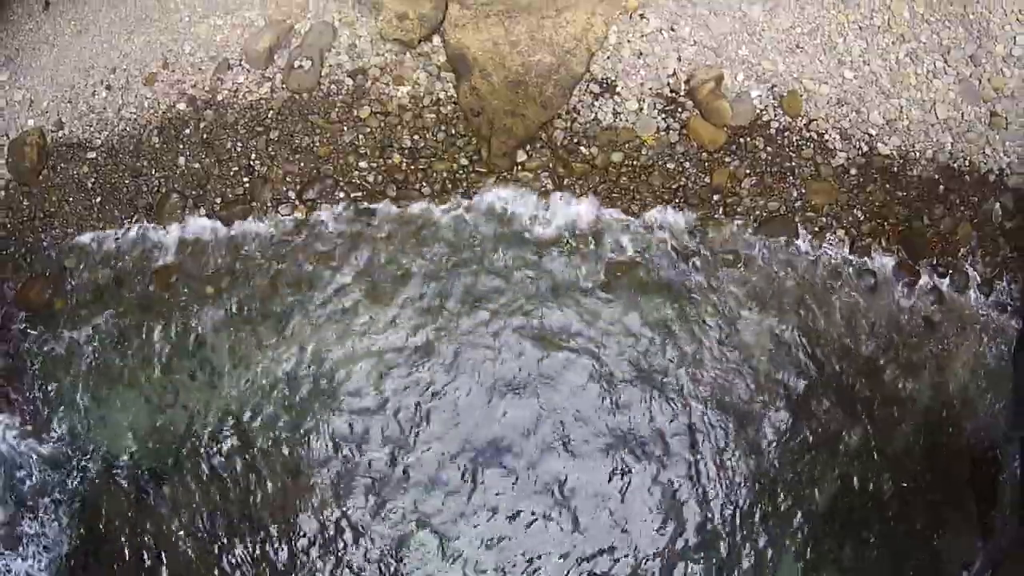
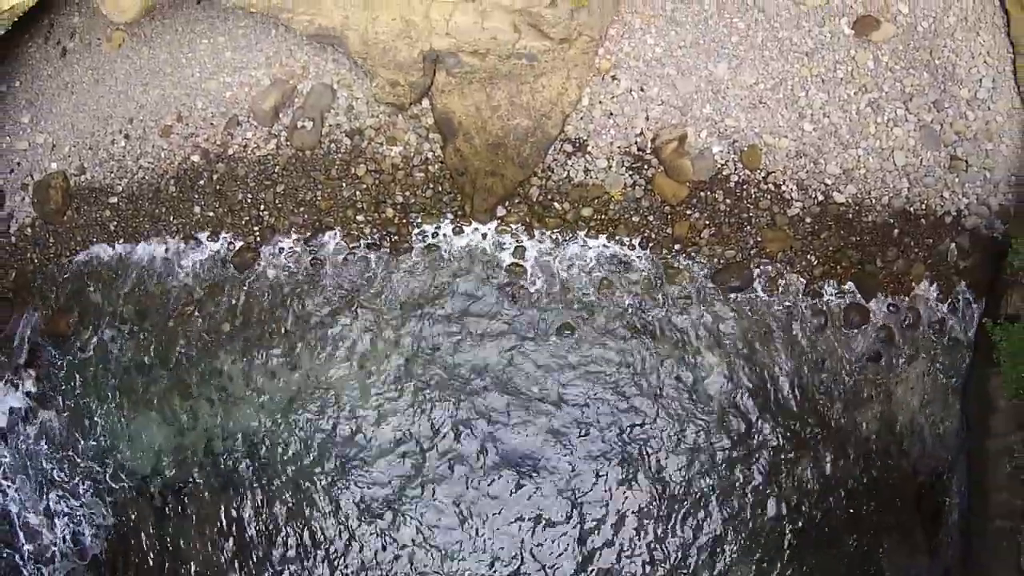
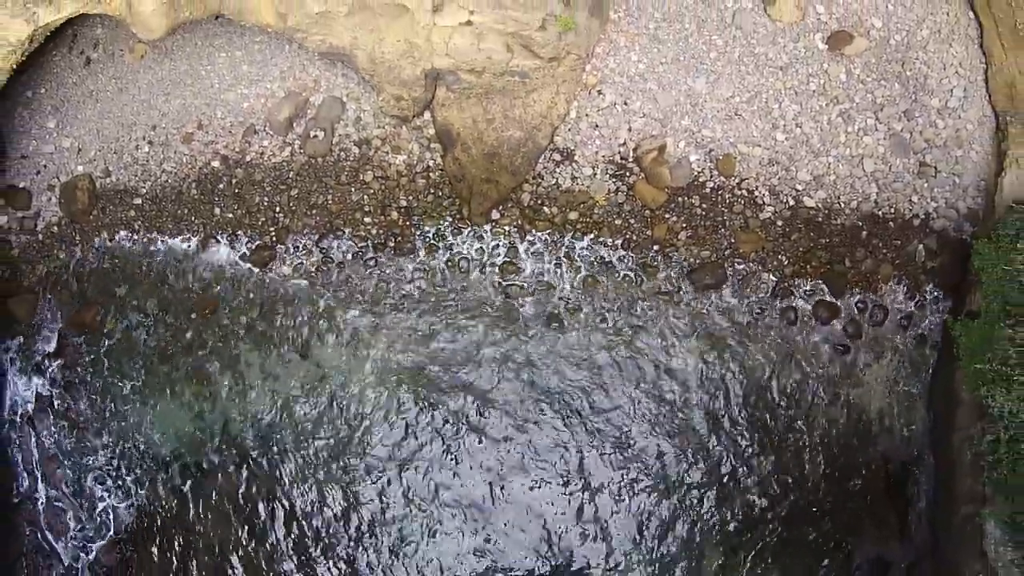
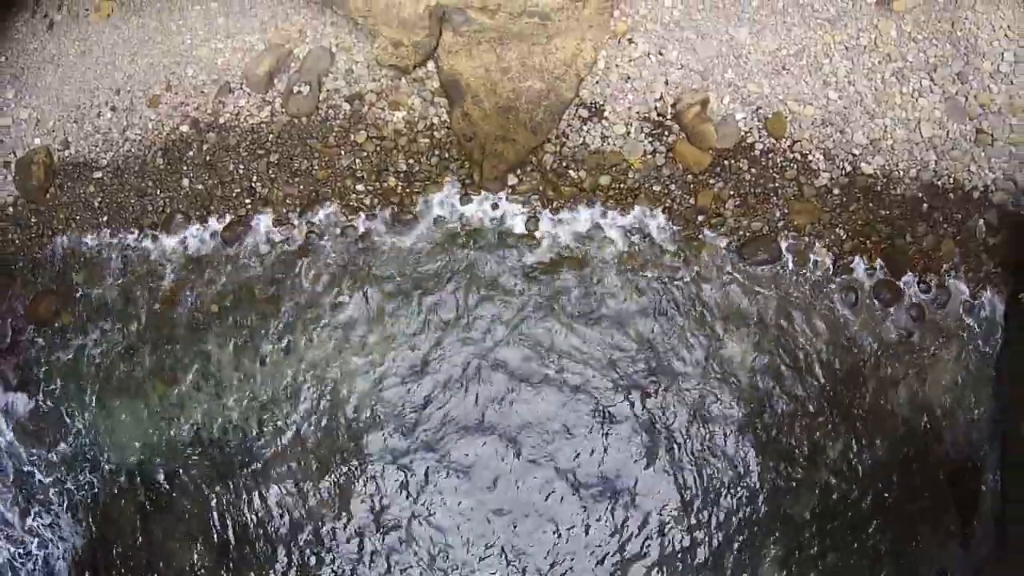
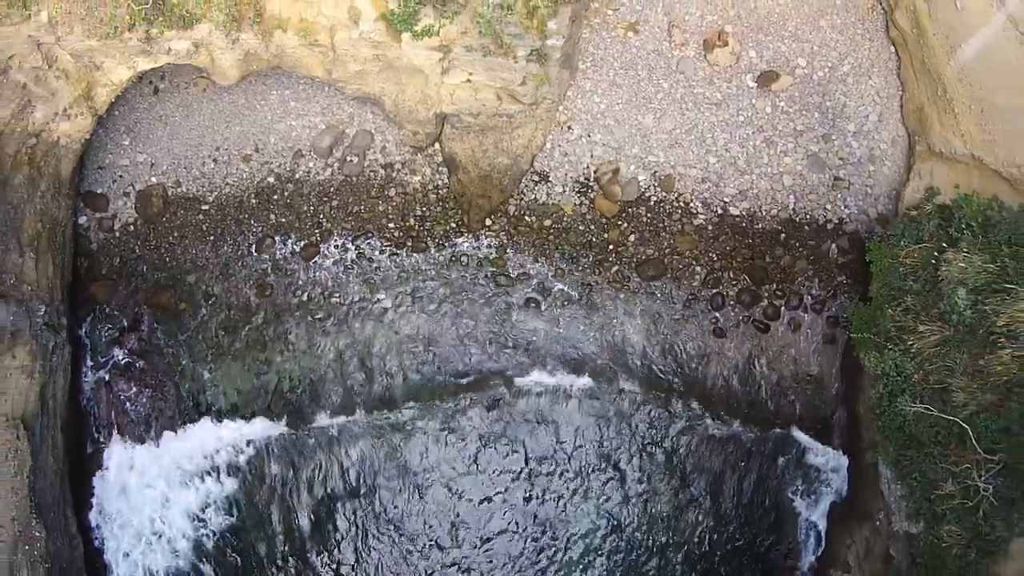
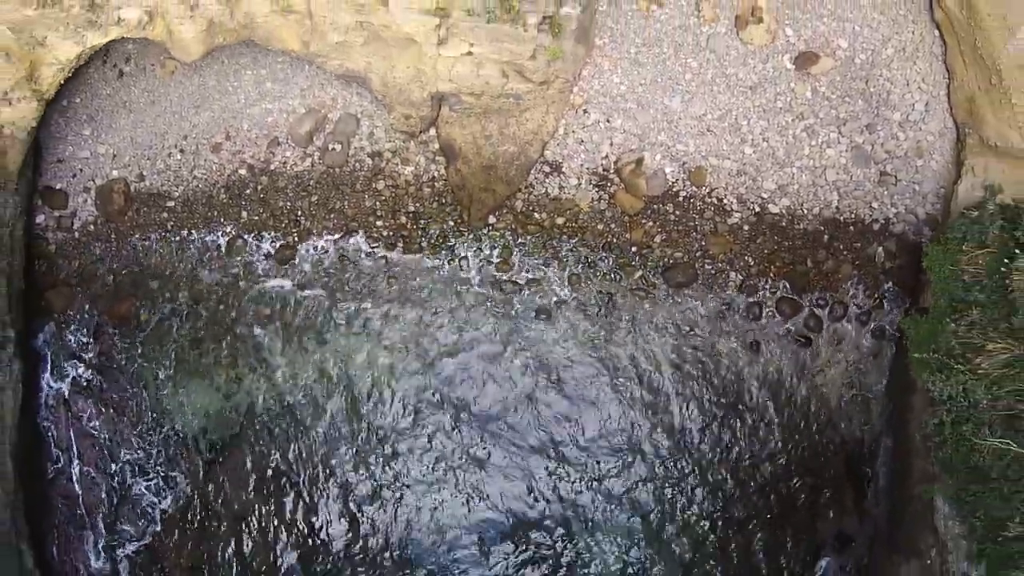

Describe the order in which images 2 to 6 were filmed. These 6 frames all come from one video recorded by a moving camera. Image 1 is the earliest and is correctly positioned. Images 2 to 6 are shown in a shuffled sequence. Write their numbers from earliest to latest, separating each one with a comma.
4, 2, 3, 6, 5
